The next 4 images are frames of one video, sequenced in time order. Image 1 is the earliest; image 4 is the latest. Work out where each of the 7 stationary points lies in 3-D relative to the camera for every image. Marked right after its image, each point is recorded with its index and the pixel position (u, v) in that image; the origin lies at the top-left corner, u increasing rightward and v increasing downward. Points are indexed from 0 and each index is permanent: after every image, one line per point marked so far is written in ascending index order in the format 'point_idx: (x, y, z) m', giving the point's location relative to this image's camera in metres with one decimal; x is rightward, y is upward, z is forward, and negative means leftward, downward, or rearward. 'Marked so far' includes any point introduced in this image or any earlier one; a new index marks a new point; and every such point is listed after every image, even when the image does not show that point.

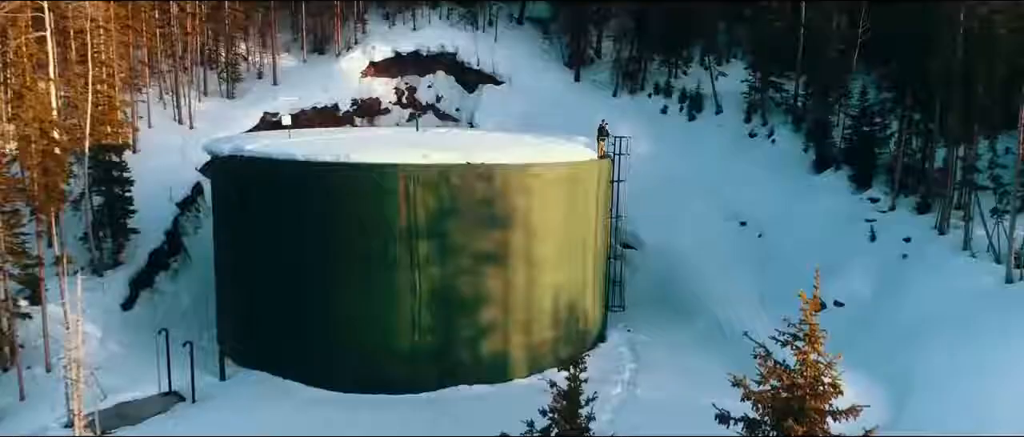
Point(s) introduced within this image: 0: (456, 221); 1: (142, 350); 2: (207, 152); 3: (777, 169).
0: (-0.9, -0.1, +11.6) m
1: (-6.8, -2.4, +14.2) m
2: (-5.3, +1.1, +13.2) m
3: (+6.8, +1.2, +19.5) m
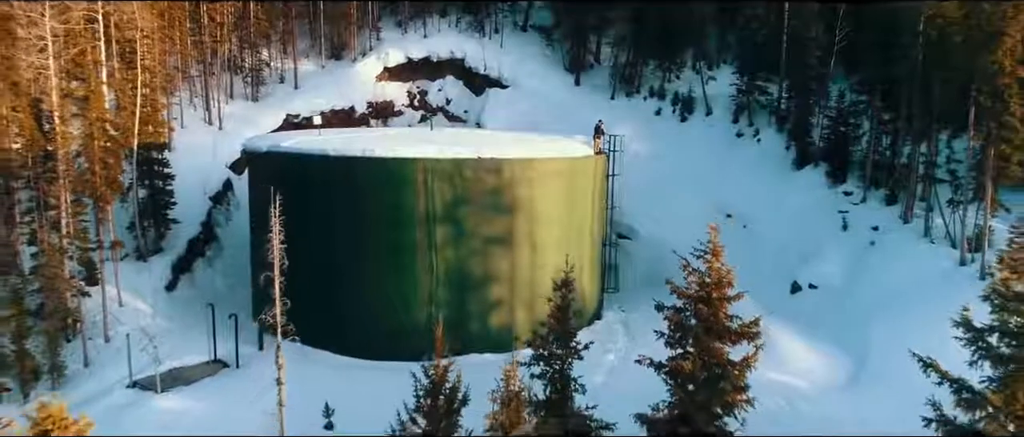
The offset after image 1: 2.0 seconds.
0: (-0.8, +0.2, +13.4) m
1: (-6.7, -2.2, +16.0) m
2: (-5.2, +1.4, +15.0) m
3: (+6.9, +1.4, +21.3) m
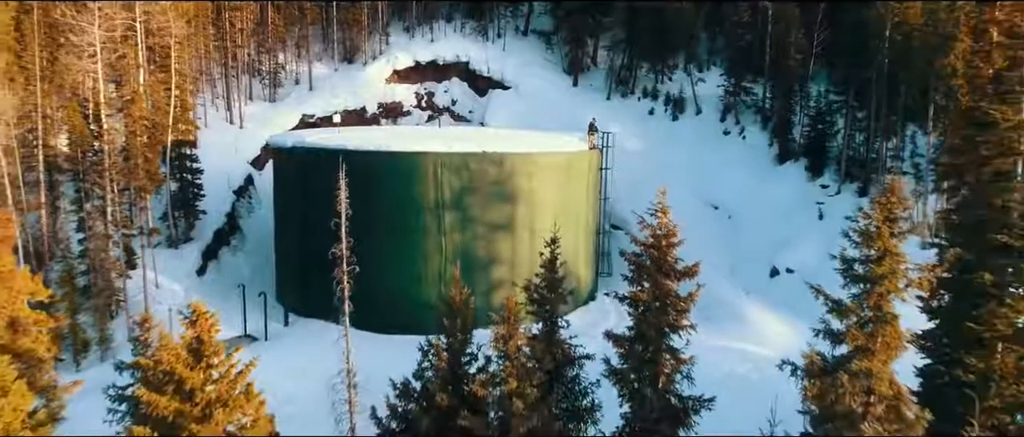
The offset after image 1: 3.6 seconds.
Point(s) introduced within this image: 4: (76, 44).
0: (-0.7, +0.4, +15.0) m
1: (-6.7, -1.9, +17.6) m
2: (-5.1, +1.6, +16.7) m
3: (+6.9, +1.7, +22.9) m
4: (-10.3, +4.1, +18.1) m
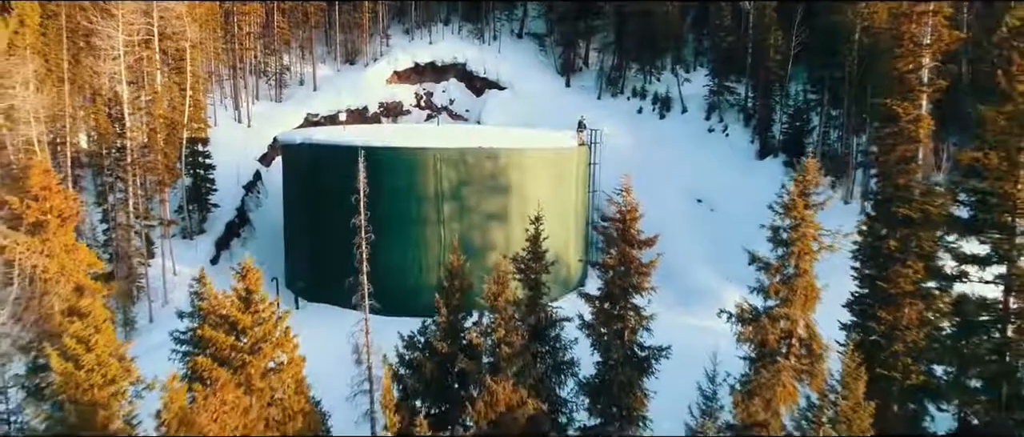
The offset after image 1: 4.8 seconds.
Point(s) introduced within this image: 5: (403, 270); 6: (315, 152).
0: (-0.9, +0.6, +16.3) m
1: (-6.8, -1.7, +18.9) m
2: (-5.3, +1.8, +18.0) m
3: (+6.8, +1.9, +24.2) m
4: (-10.5, +4.3, +19.4) m
5: (-2.3, -1.0, +16.4) m
6: (-4.4, +1.4, +17.1) m
